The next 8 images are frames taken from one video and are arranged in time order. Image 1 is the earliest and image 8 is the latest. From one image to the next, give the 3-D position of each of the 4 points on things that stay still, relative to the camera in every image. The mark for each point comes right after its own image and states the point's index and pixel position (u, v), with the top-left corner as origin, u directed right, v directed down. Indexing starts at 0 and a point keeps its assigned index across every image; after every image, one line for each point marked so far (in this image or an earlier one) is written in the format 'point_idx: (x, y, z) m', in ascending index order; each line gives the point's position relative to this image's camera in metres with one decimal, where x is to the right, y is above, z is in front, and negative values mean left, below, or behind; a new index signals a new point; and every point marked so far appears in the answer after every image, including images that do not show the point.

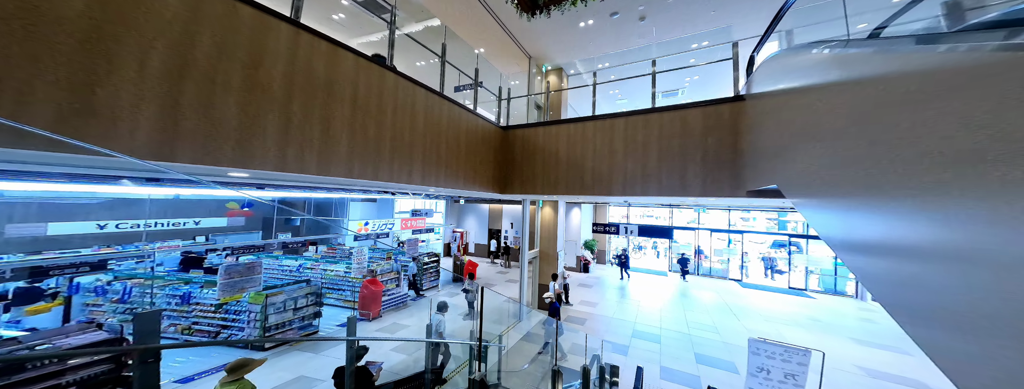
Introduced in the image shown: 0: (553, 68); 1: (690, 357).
0: (+1.4, +4.4, +8.9) m
1: (+4.0, -3.7, +6.4) m
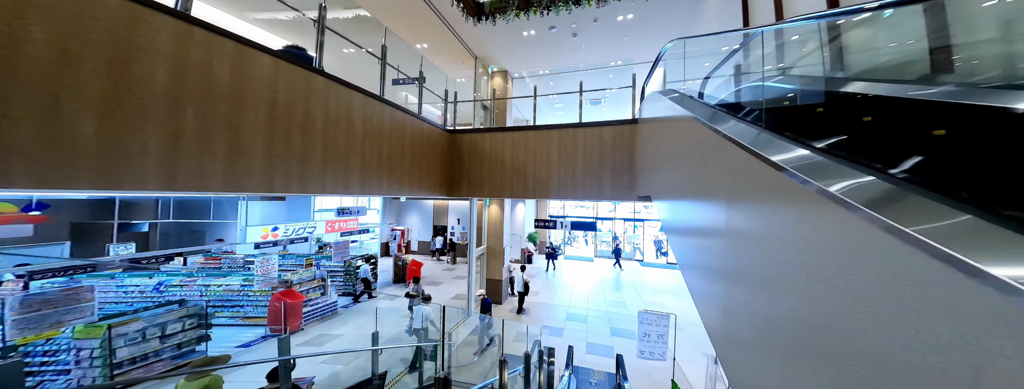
0: (-0.5, +4.4, +9.4) m
1: (+2.6, -3.8, +7.7) m
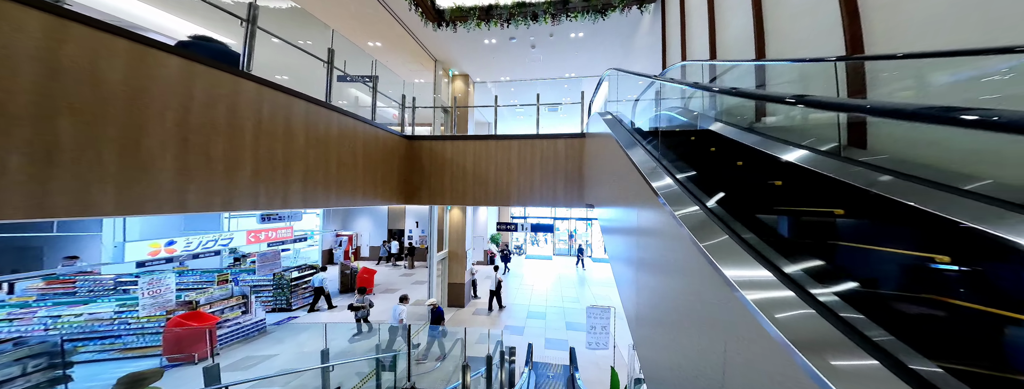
0: (-1.9, +4.2, +9.5) m
1: (+1.5, -3.9, +8.2) m
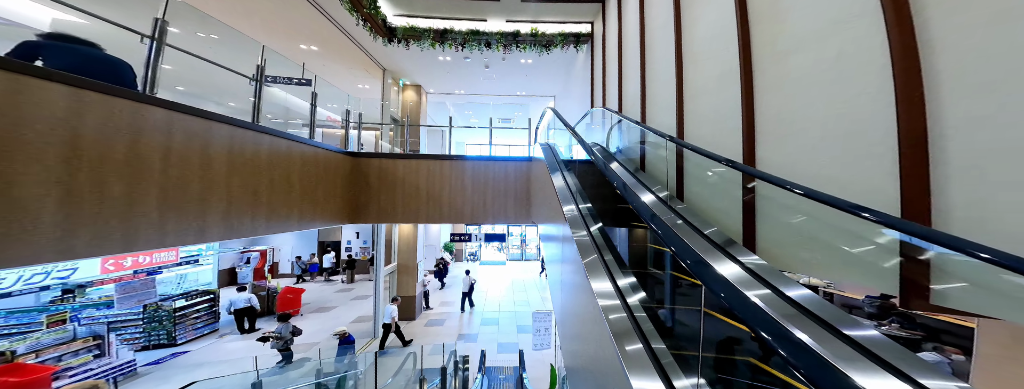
0: (-3.6, +3.8, +9.6) m
1: (+0.1, -4.3, +8.8) m
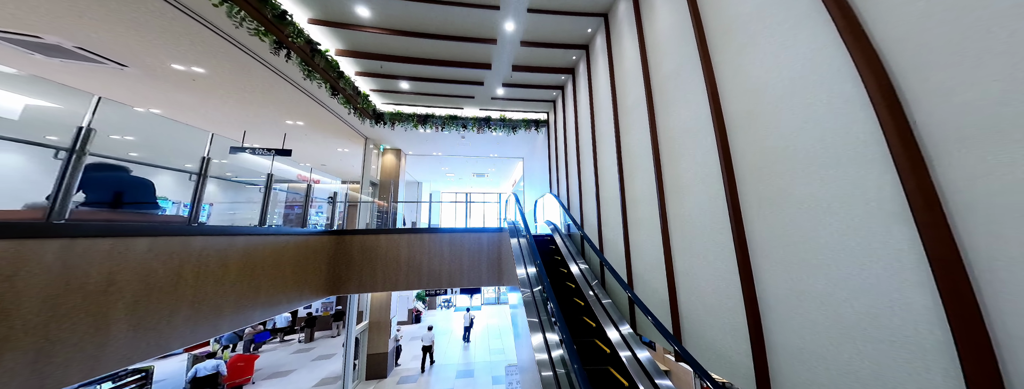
0: (-4.7, +1.7, +10.5) m
1: (-0.7, -6.1, +9.1) m
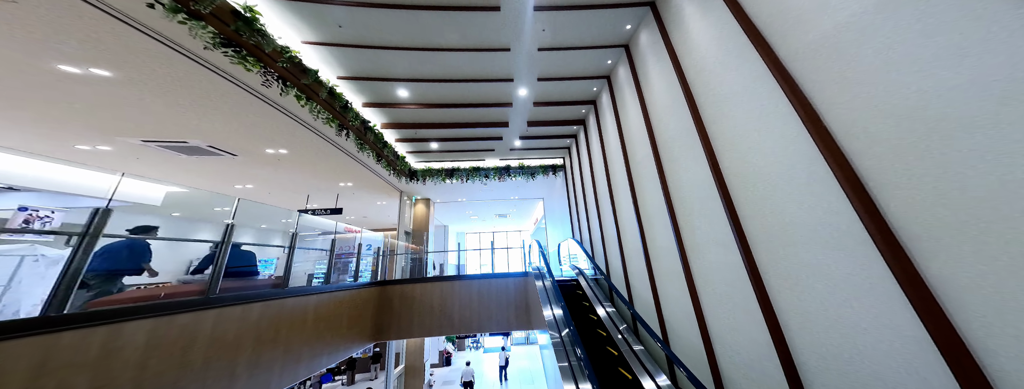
0: (-3.9, -0.2, +11.5) m
1: (+0.4, -7.5, +8.7) m
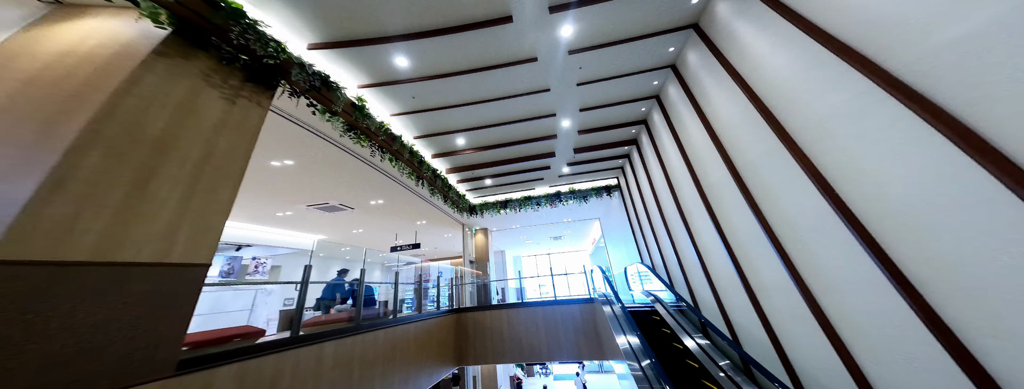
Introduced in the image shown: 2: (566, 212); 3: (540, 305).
0: (-1.4, -1.5, +12.3) m
1: (+2.8, -8.2, +8.1) m
2: (+2.1, -0.7, +10.6) m
3: (+0.8, -2.7, +7.2) m
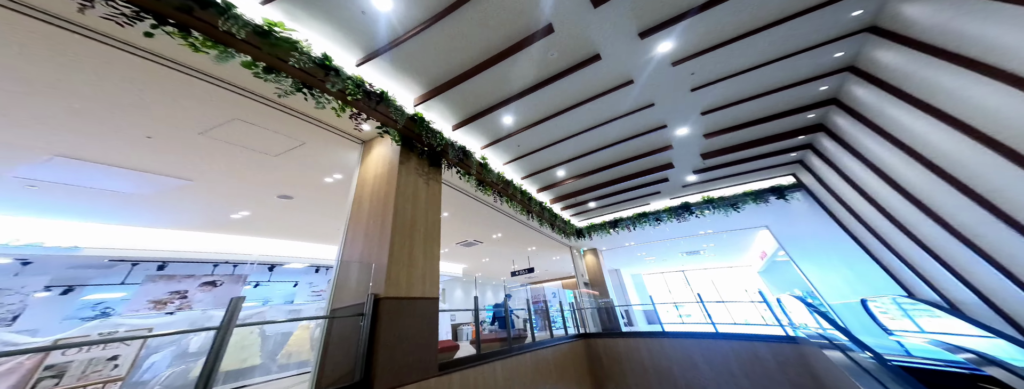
0: (+3.5, -2.4, +11.9) m
1: (+6.6, -8.2, +6.0) m
2: (+6.1, -1.0, +9.3) m
3: (+3.8, -3.1, +6.3) m
